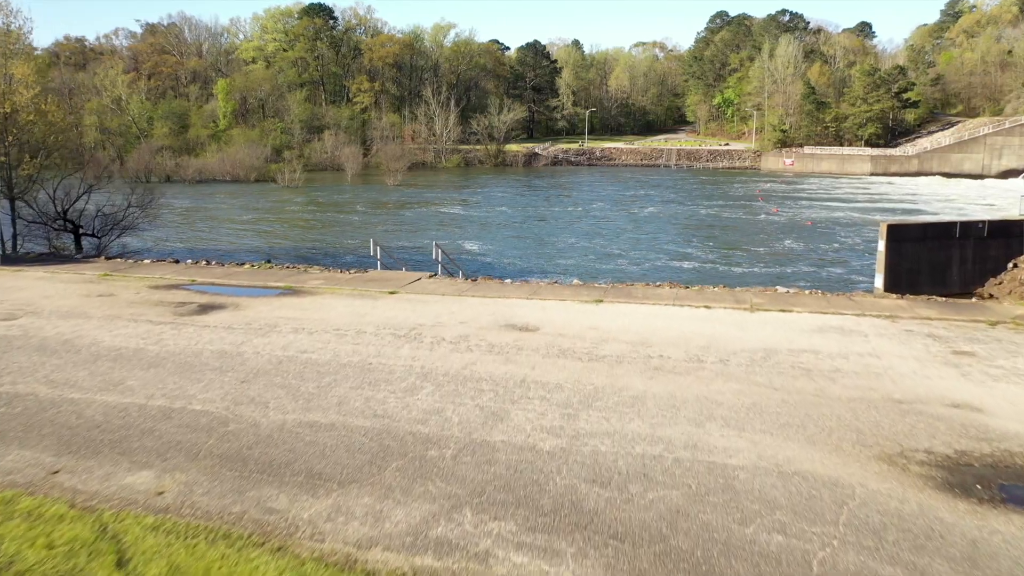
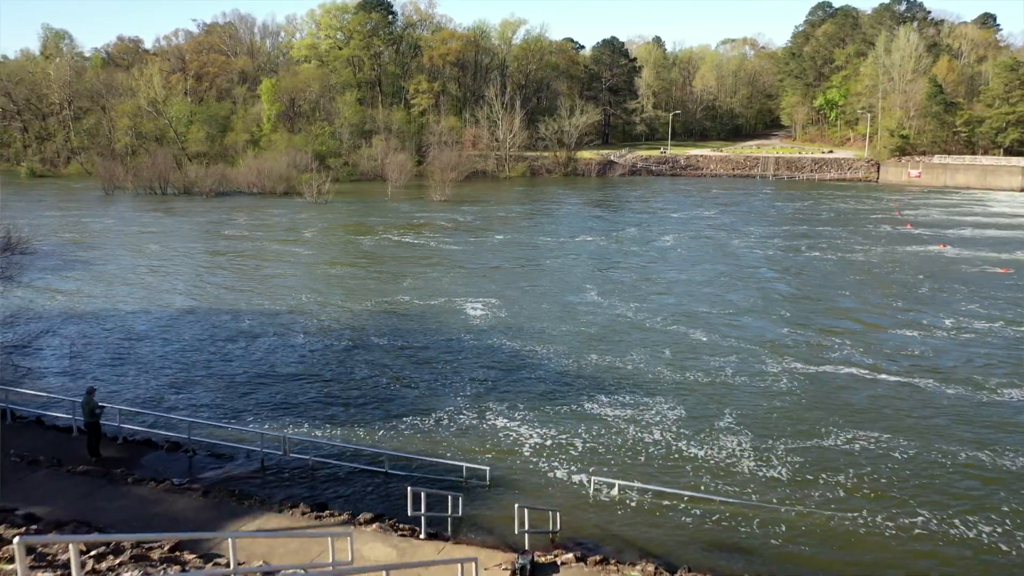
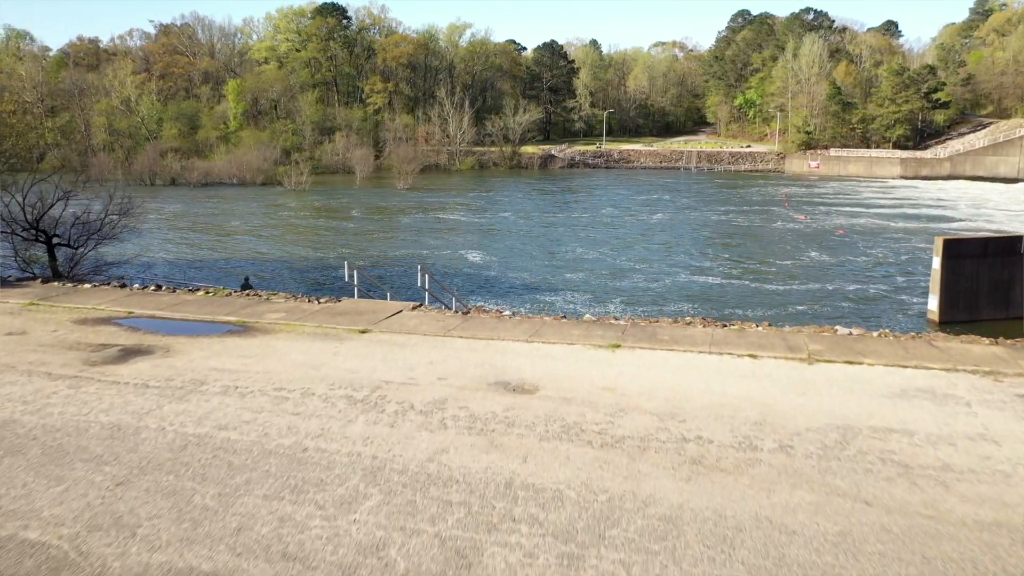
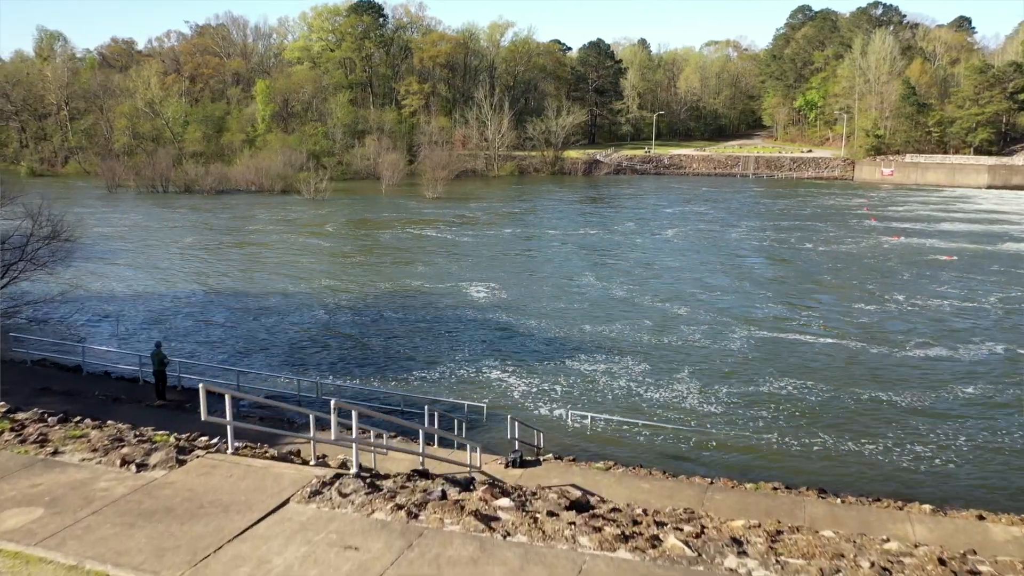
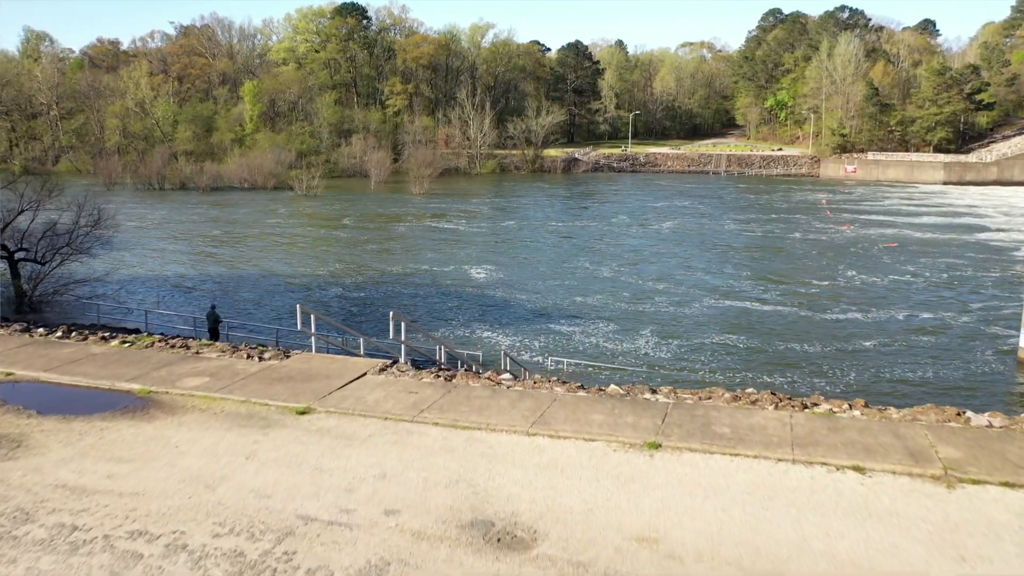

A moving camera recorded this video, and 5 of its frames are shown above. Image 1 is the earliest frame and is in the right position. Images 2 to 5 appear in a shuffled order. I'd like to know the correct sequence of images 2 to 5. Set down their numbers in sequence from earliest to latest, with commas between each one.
3, 5, 4, 2
